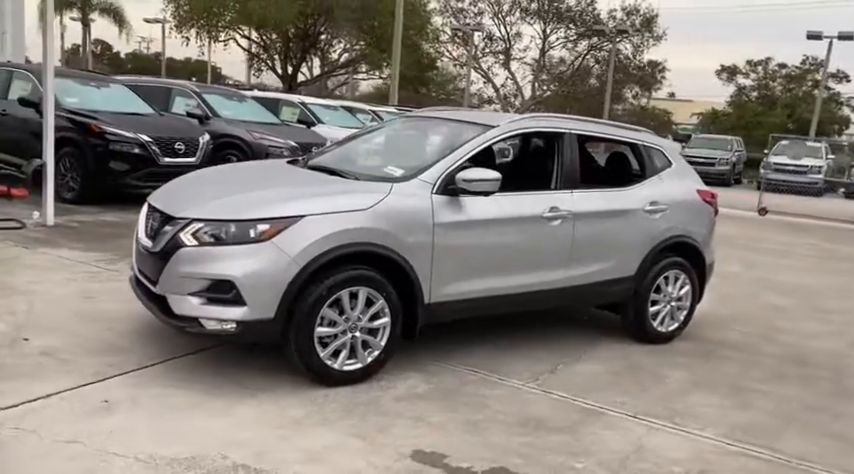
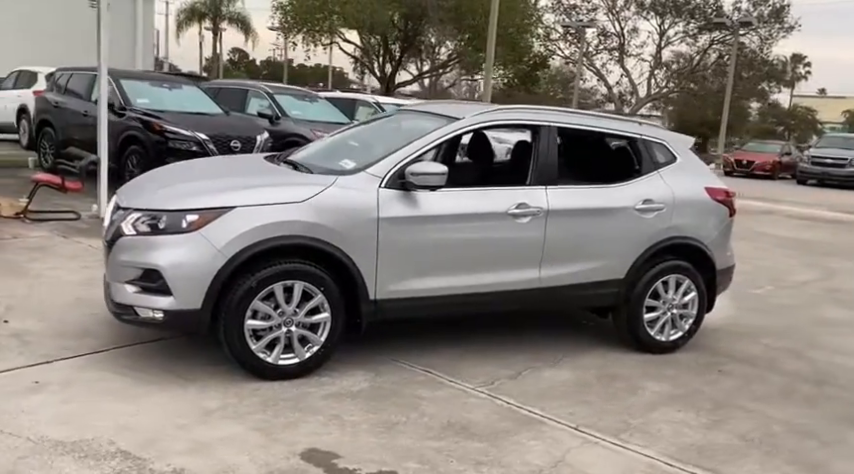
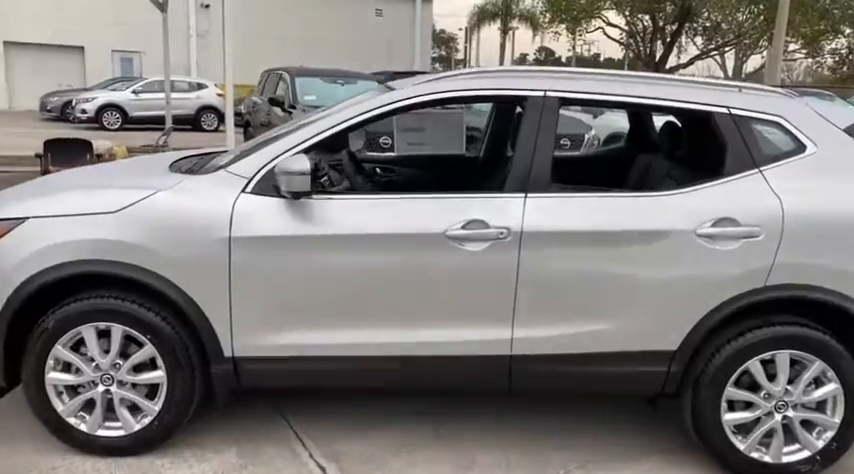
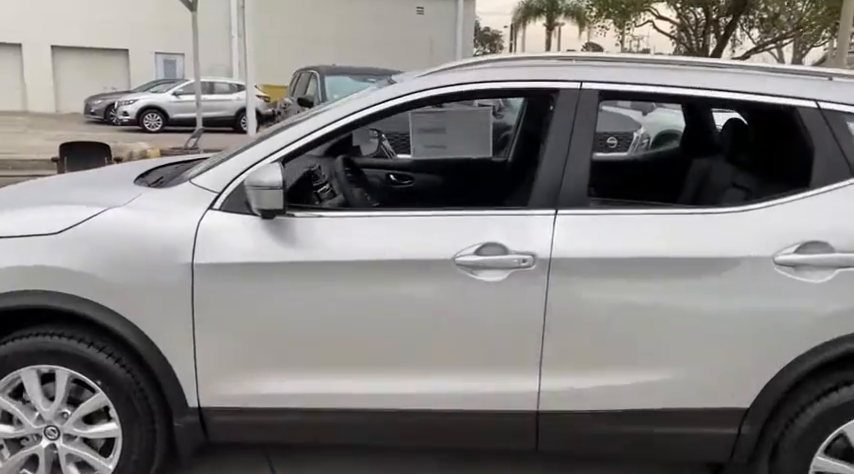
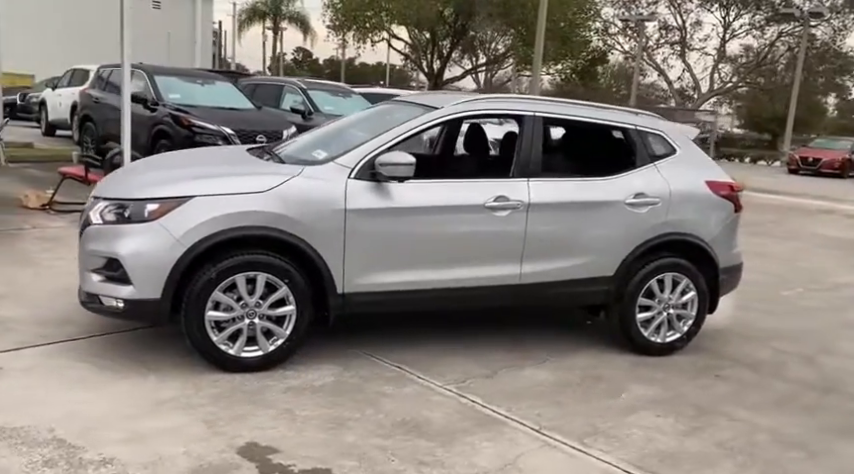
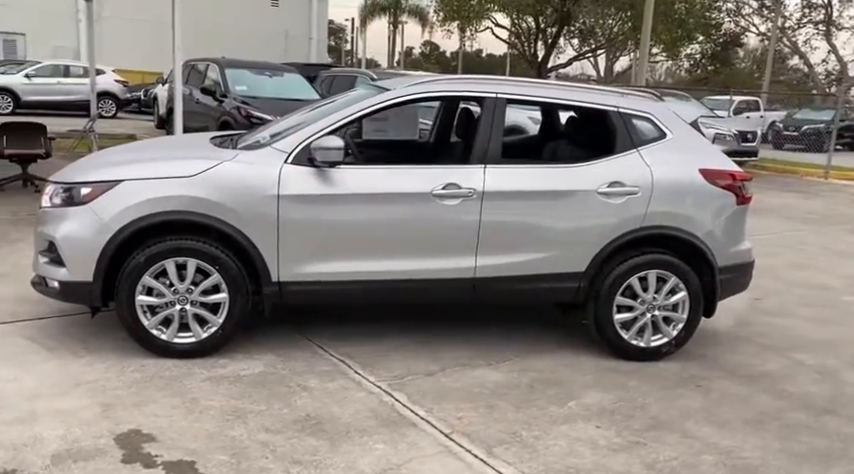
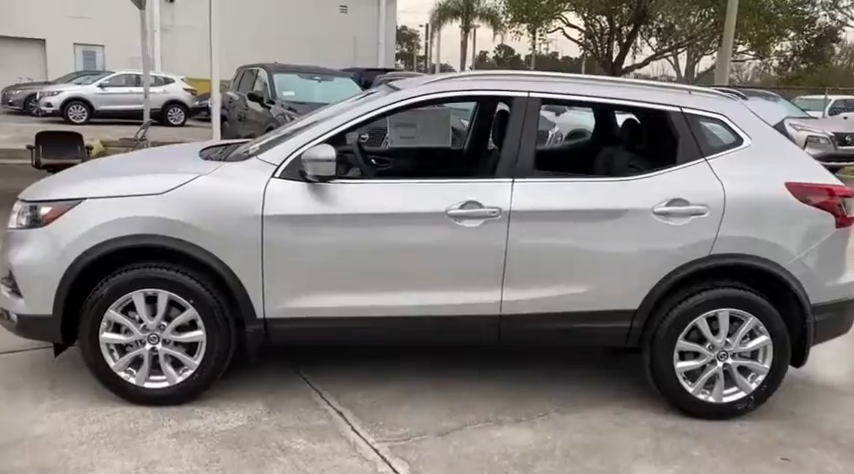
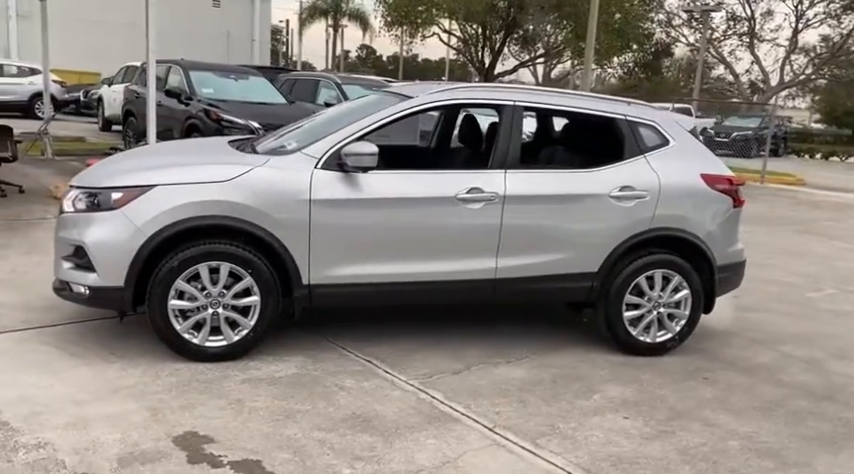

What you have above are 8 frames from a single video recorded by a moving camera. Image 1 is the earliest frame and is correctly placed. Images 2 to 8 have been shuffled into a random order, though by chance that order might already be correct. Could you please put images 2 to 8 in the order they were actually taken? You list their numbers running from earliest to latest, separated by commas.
2, 5, 8, 6, 7, 3, 4
